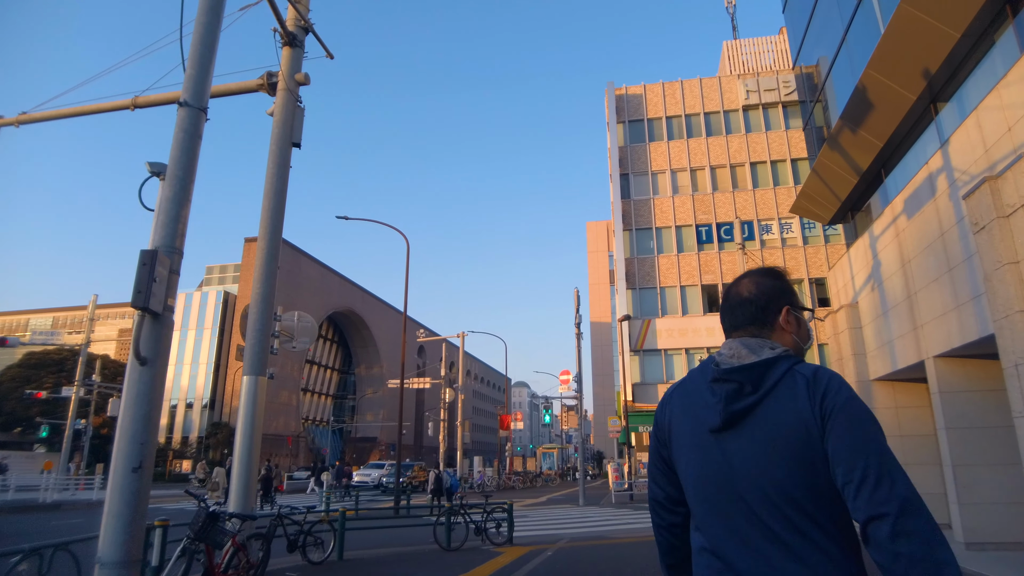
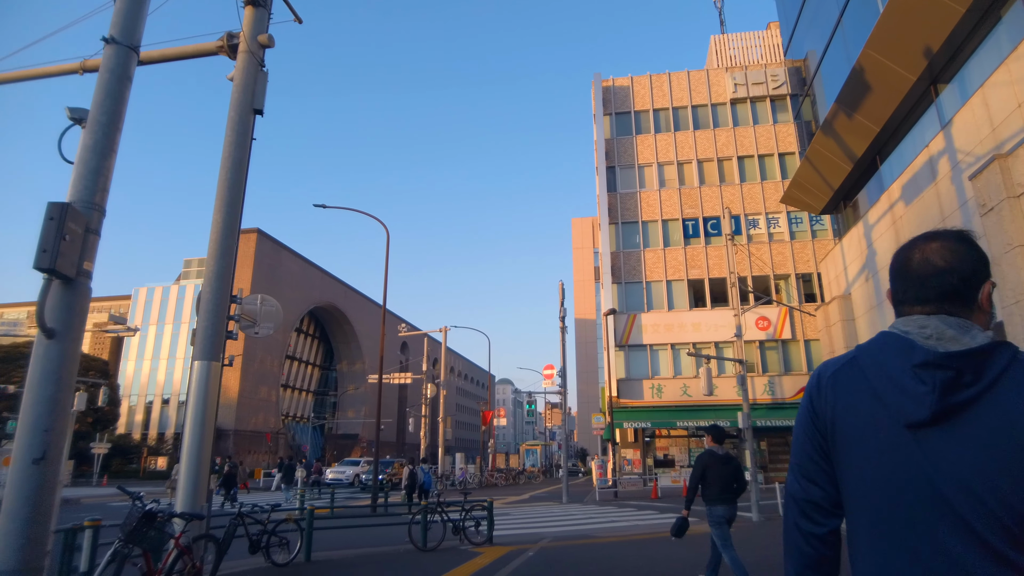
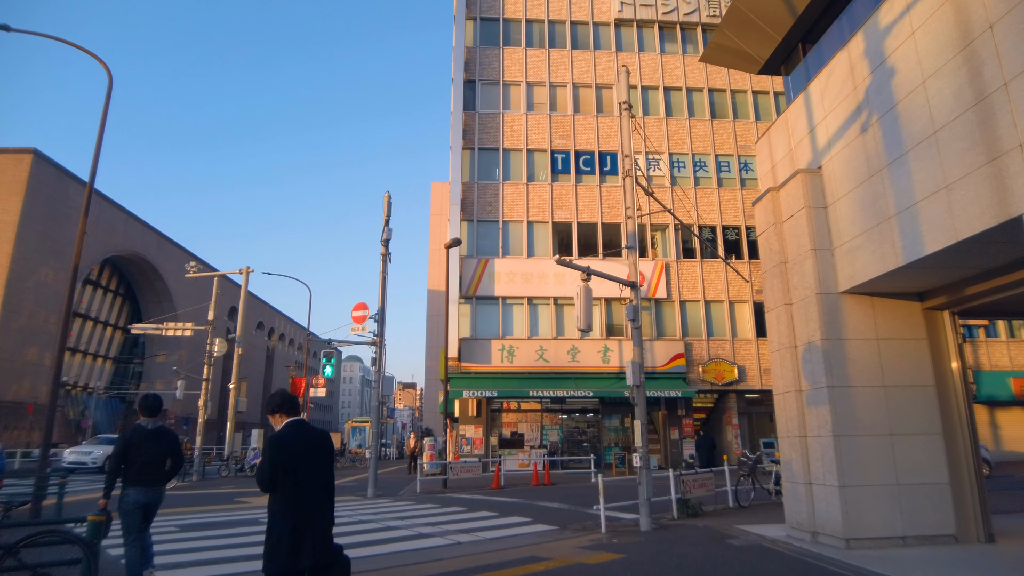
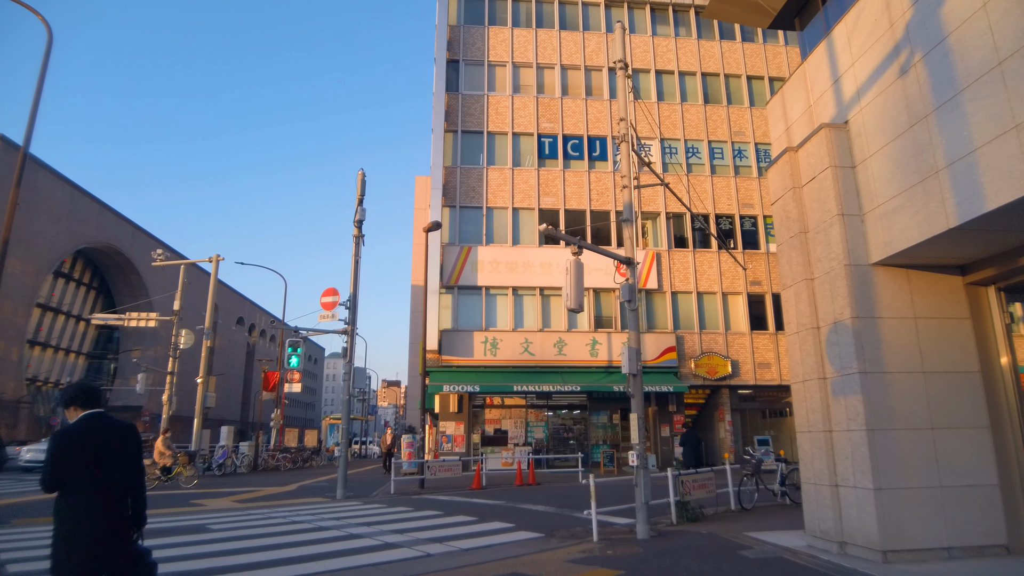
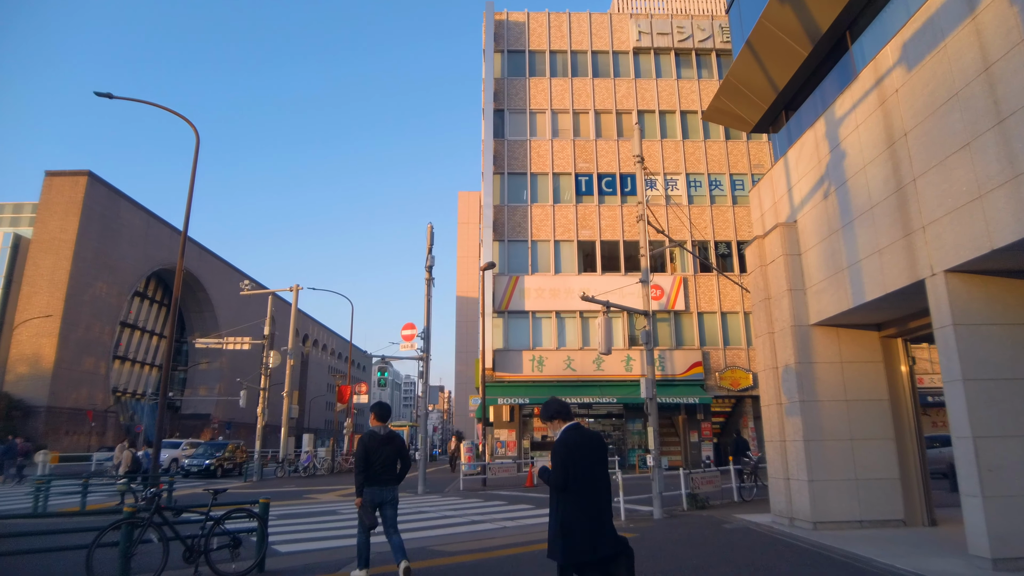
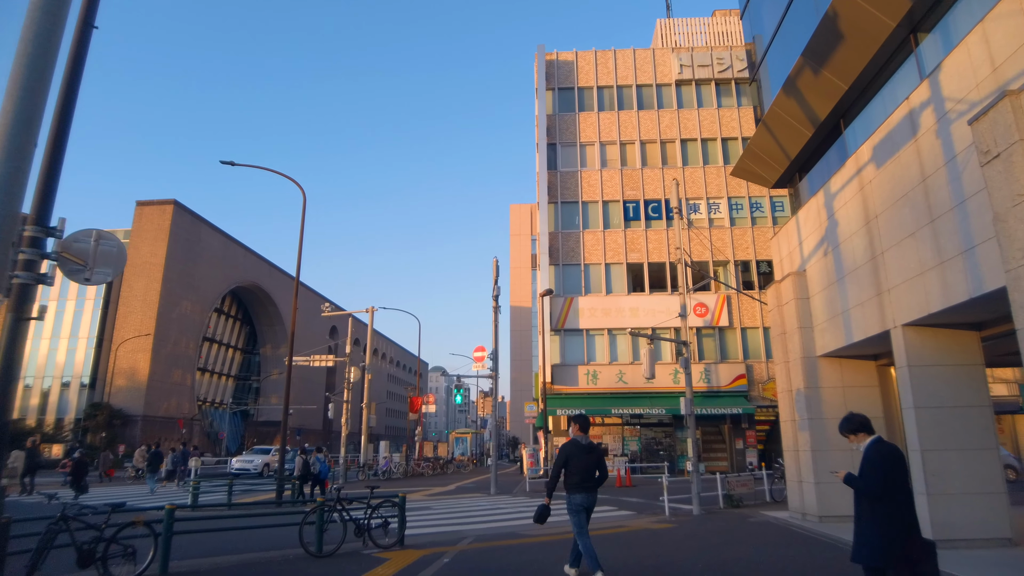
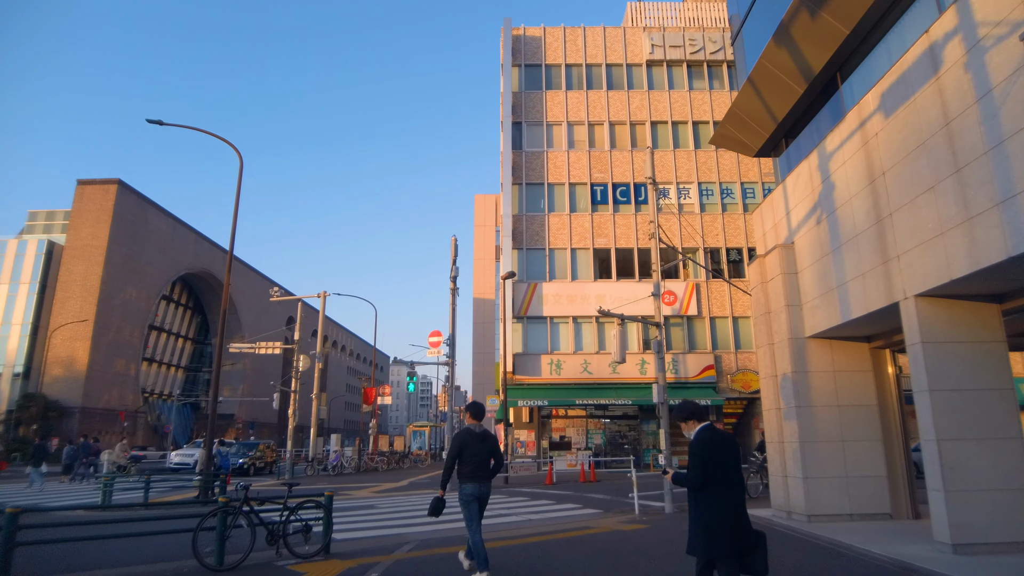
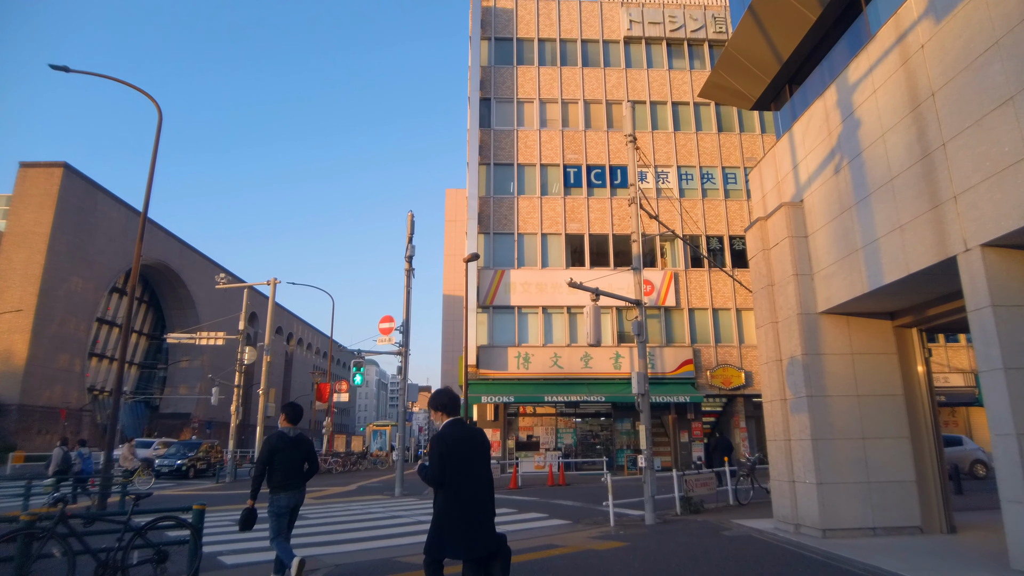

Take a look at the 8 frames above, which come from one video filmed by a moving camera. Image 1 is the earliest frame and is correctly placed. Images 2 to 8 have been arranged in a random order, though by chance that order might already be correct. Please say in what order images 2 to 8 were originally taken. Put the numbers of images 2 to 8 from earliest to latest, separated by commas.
2, 6, 7, 5, 8, 3, 4
